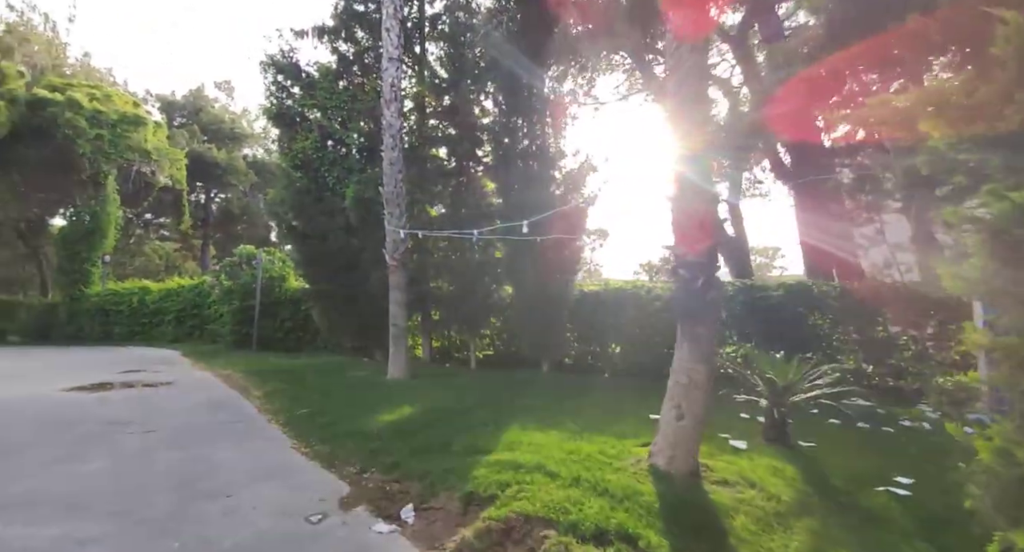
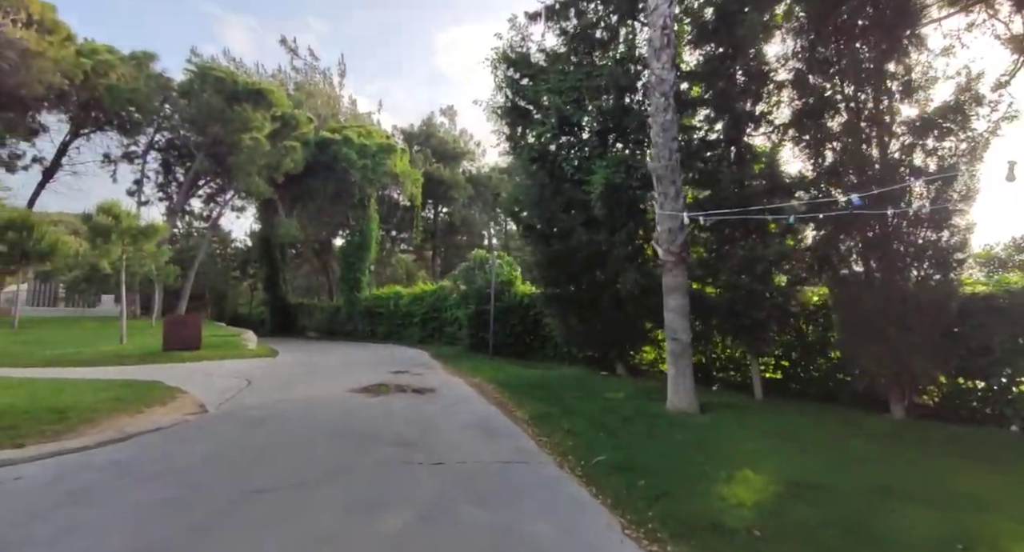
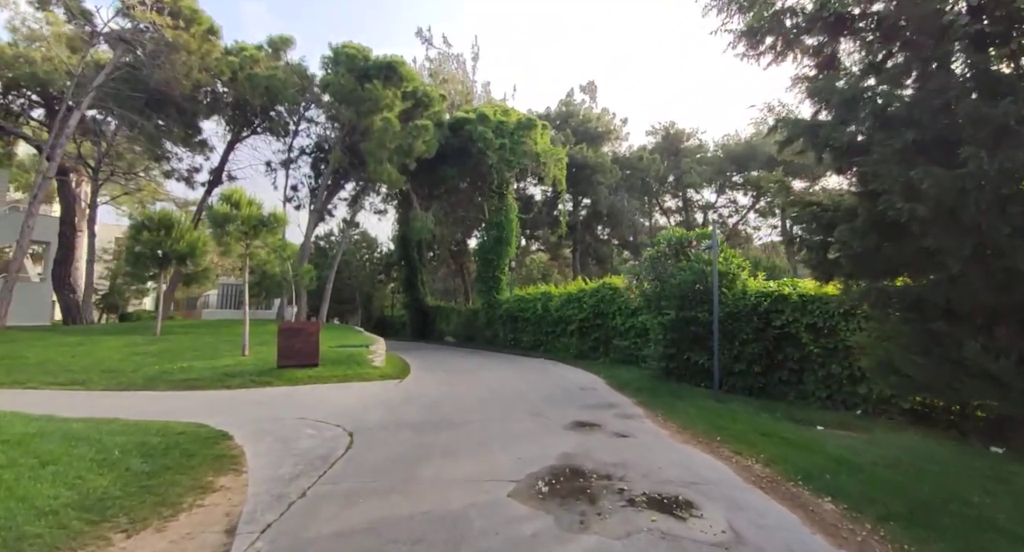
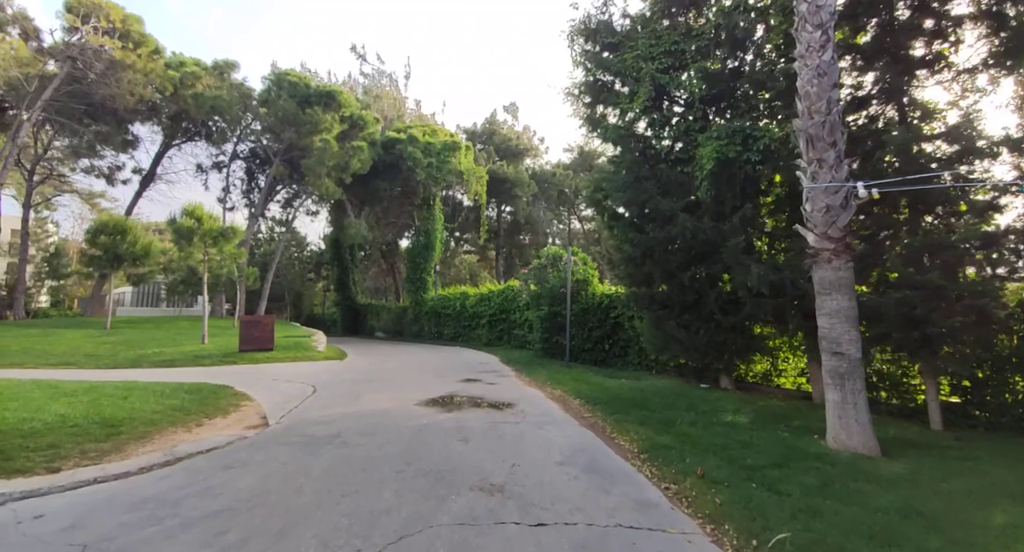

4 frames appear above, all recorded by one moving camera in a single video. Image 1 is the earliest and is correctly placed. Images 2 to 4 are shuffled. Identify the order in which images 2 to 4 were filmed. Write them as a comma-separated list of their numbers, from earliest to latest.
2, 4, 3
